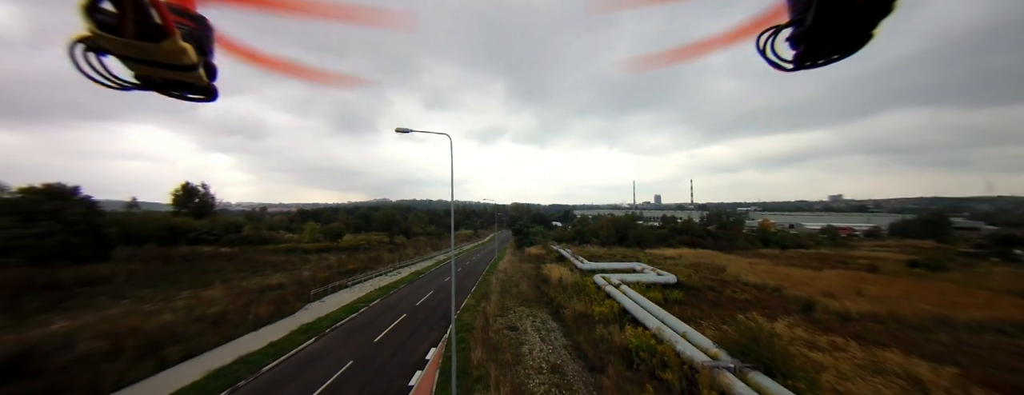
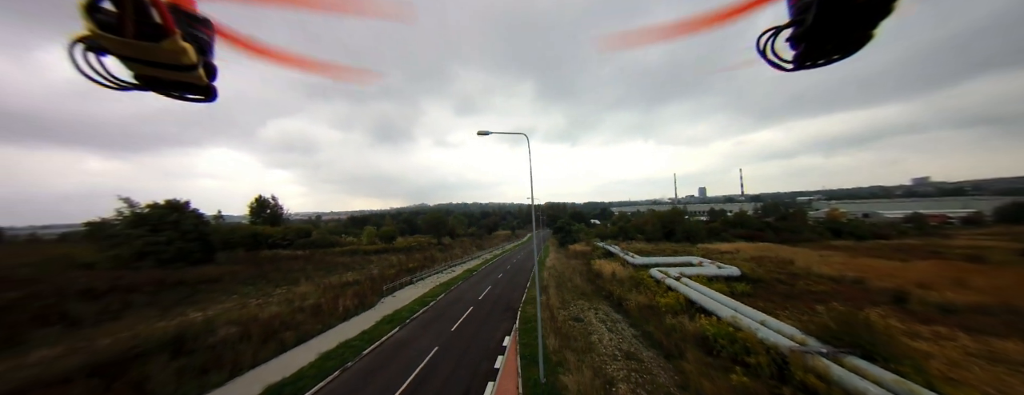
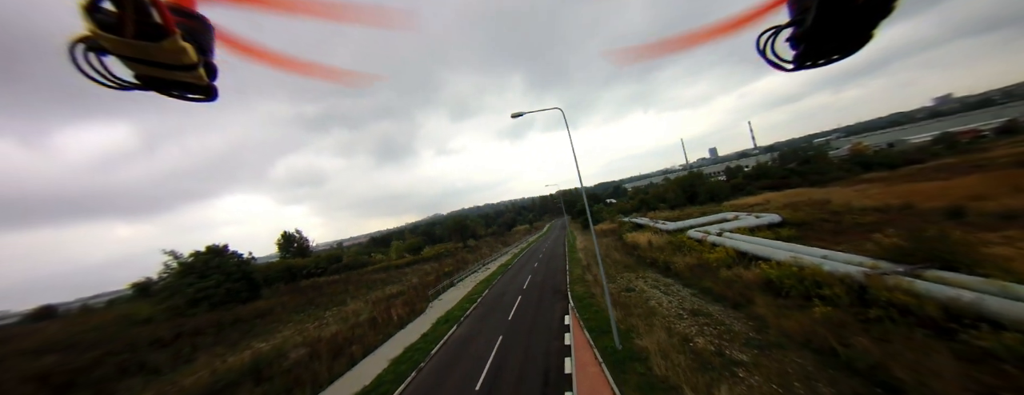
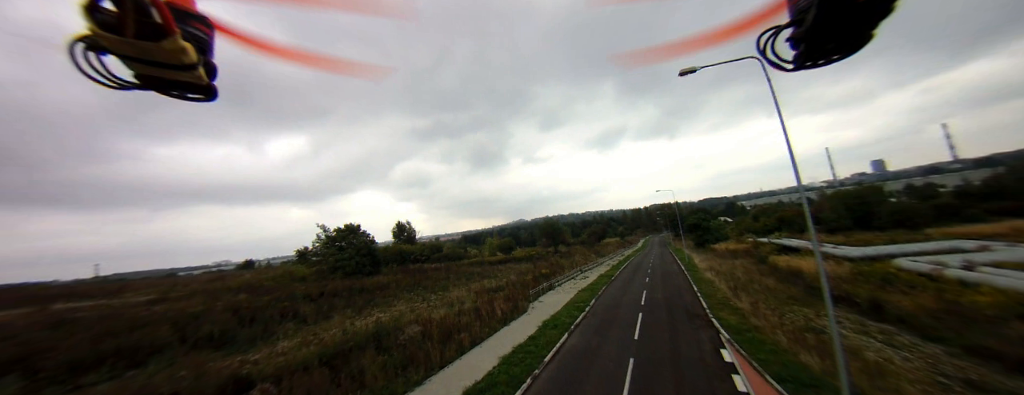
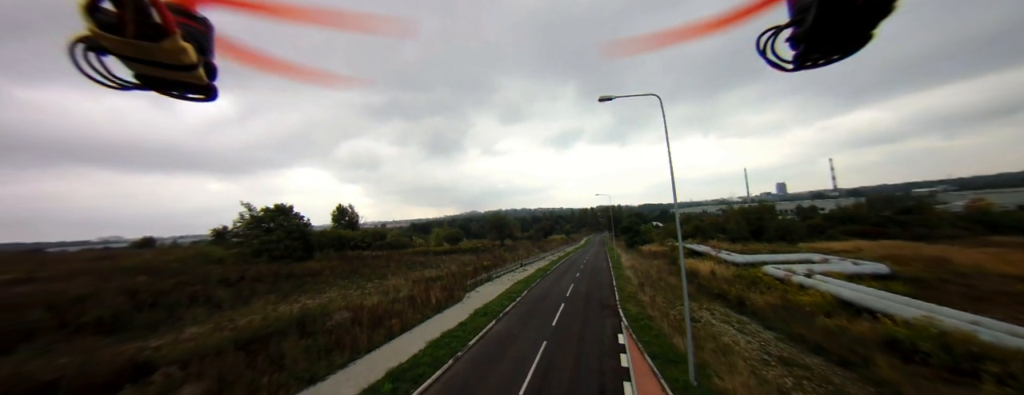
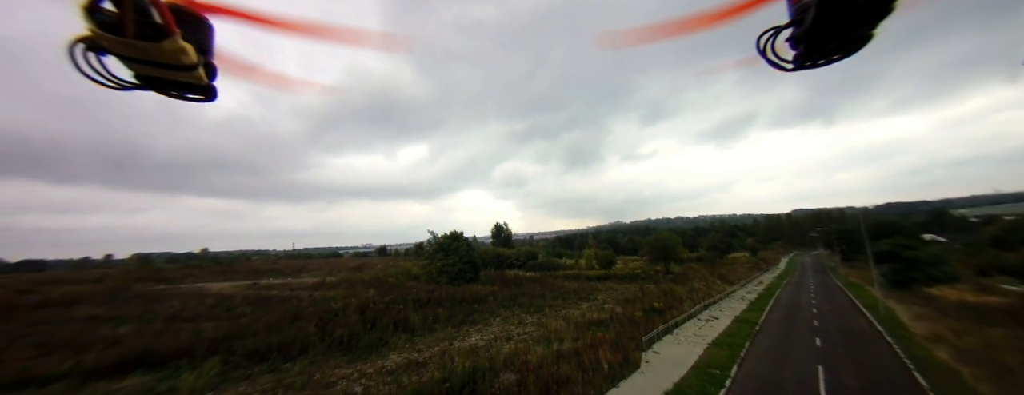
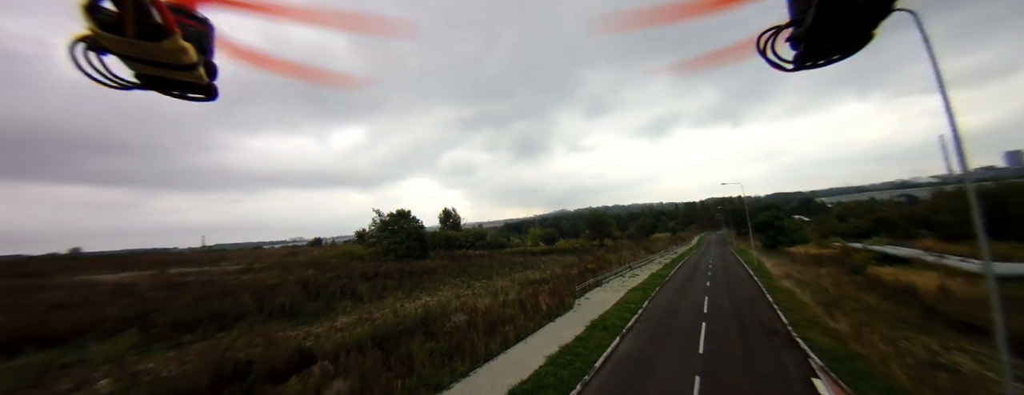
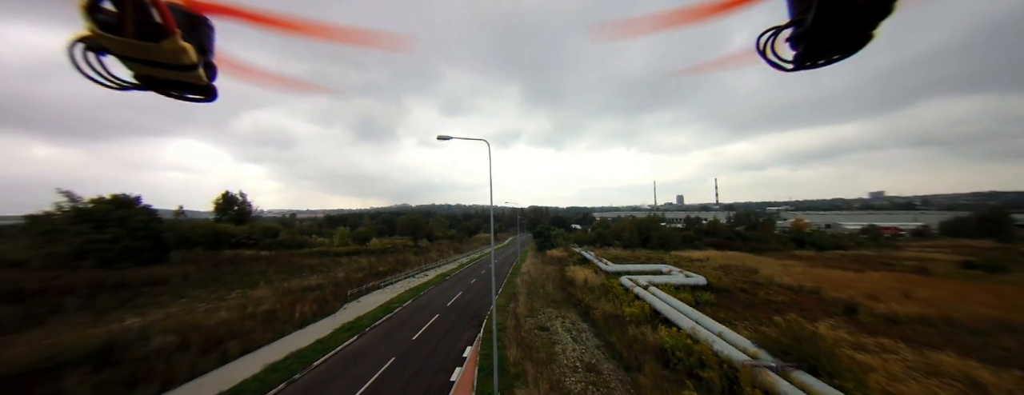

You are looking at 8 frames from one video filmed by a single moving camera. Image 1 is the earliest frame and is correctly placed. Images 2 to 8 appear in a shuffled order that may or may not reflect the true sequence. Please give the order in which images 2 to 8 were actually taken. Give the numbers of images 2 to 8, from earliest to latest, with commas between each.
8, 2, 3, 5, 4, 7, 6
